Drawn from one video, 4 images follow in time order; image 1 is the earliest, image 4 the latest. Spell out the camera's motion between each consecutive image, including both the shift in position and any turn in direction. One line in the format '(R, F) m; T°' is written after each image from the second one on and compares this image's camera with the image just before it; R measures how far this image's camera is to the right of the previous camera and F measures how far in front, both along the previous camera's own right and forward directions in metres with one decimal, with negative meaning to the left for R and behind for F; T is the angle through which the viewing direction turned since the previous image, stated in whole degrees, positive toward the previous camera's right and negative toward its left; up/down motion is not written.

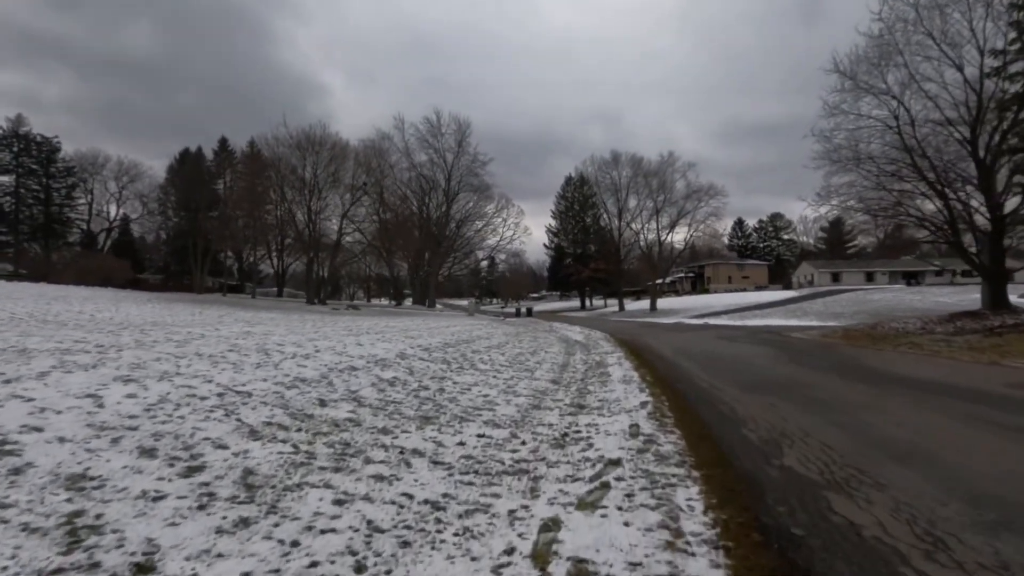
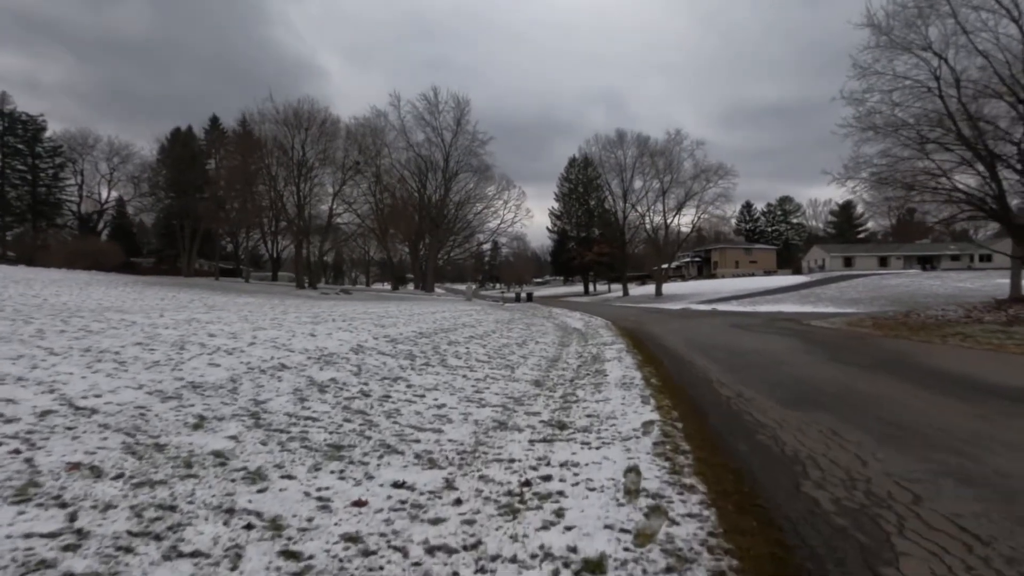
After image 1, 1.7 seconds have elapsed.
(+0.5, +2.2) m; -1°
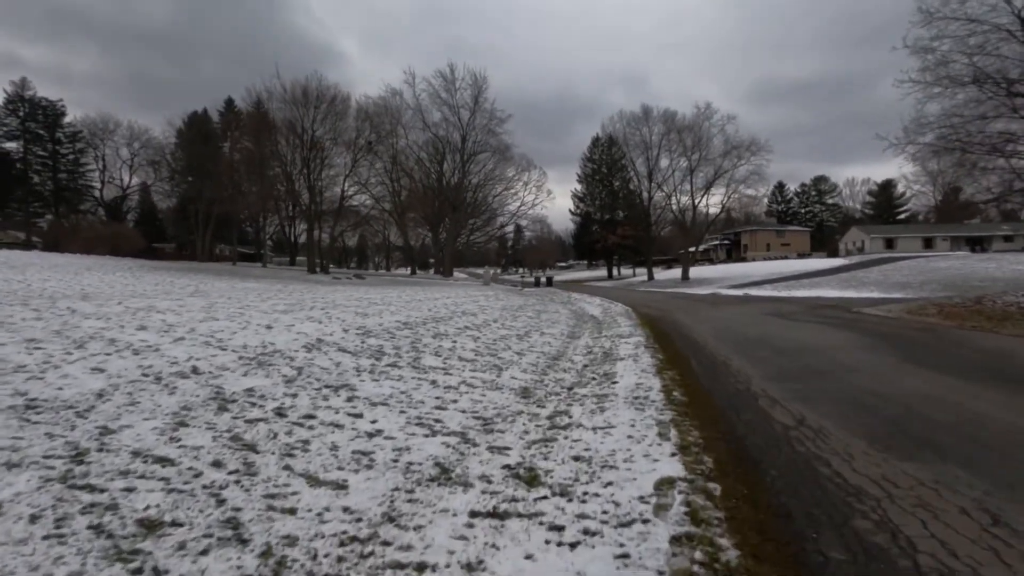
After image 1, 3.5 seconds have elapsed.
(+0.6, +2.1) m; -3°
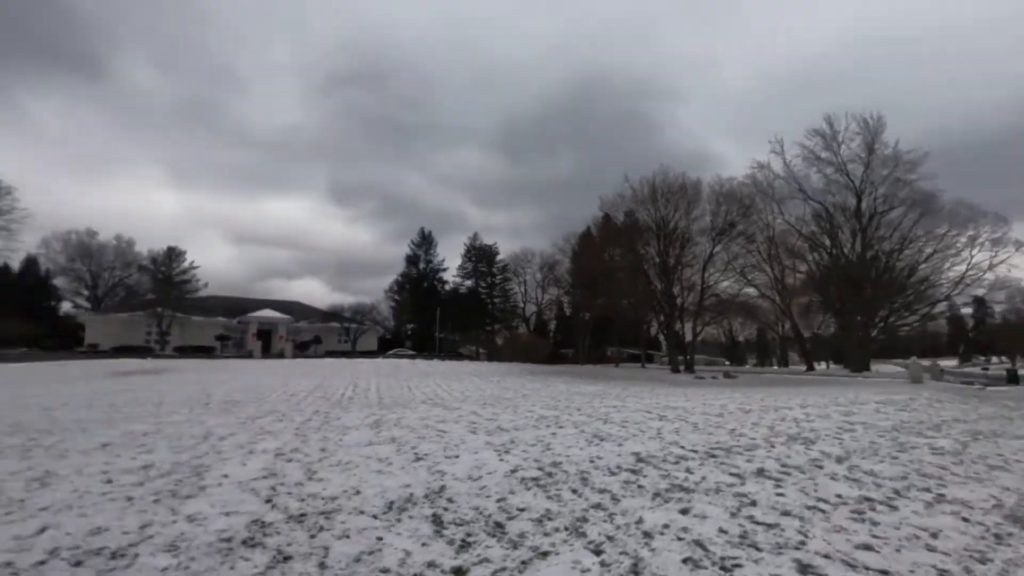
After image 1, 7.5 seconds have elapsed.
(+1.4, +5.2) m; -41°
